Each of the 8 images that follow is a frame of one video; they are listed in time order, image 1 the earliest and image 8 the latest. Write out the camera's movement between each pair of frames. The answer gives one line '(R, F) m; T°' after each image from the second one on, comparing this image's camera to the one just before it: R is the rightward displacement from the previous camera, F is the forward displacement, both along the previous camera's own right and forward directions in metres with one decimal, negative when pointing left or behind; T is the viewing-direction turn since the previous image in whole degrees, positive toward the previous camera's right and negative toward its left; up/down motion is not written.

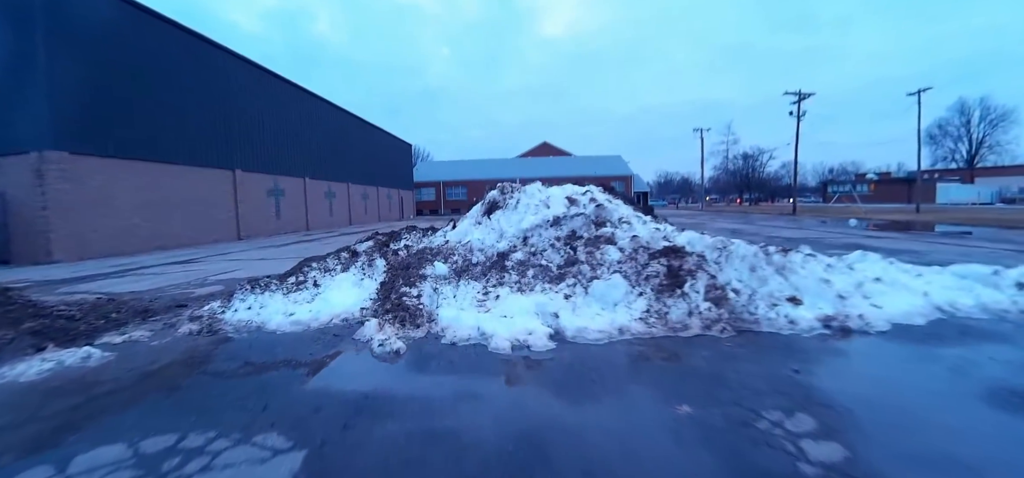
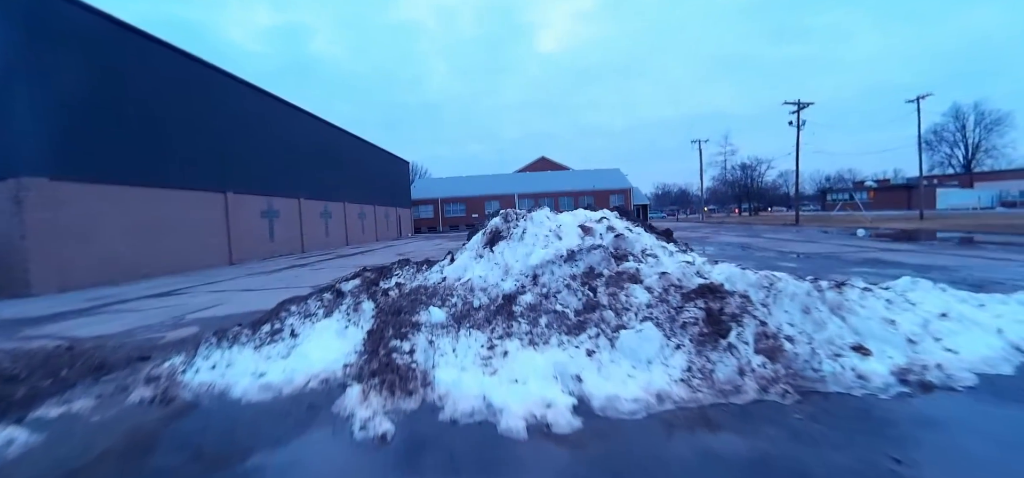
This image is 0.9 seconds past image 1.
(-0.1, +0.6) m; 0°
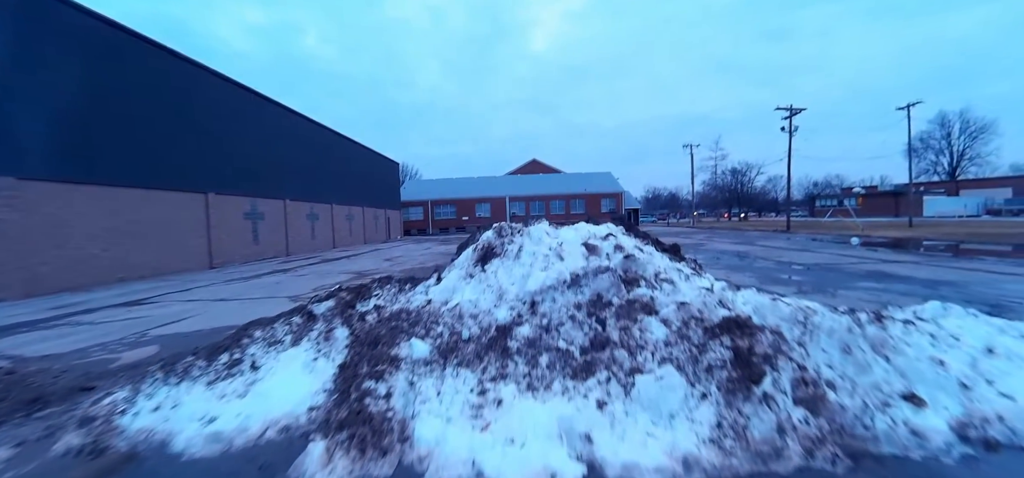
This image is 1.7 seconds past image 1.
(0.0, +0.5) m; +1°
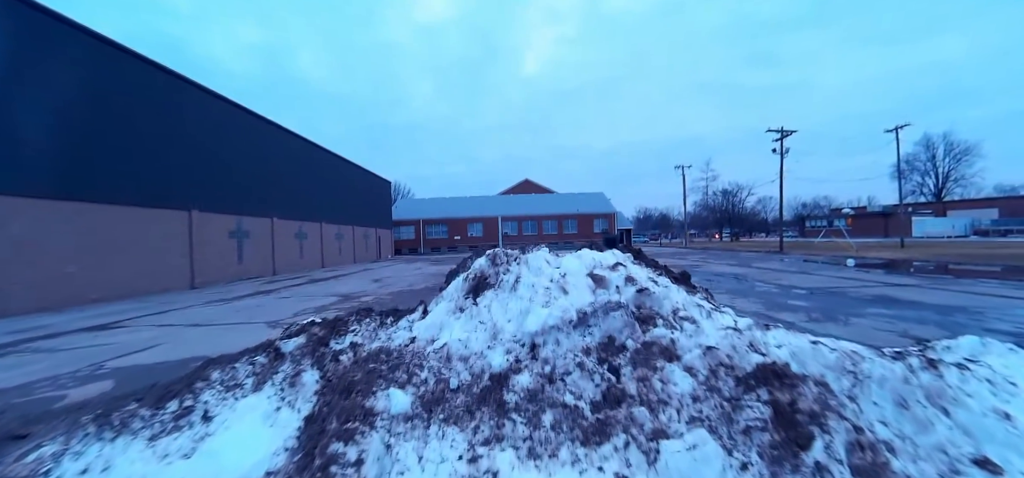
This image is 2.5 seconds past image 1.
(0.0, +0.4) m; +1°
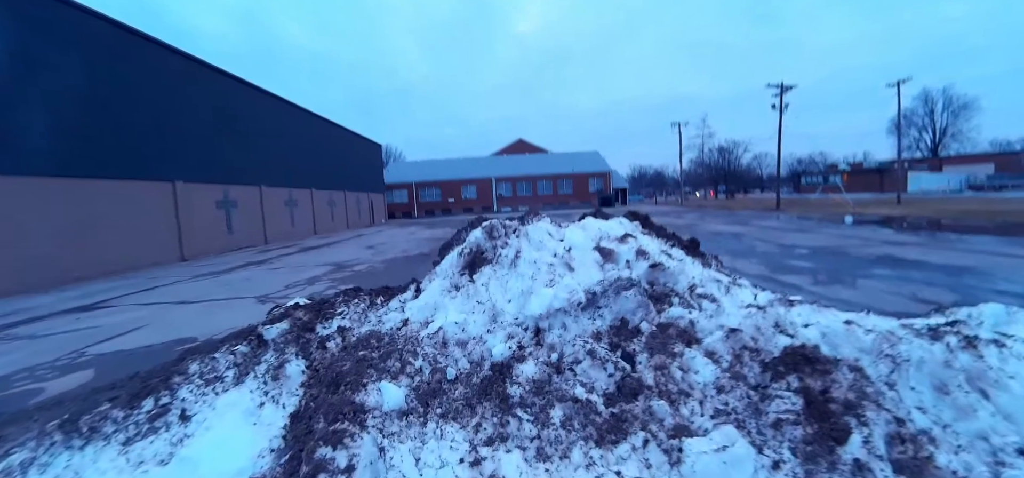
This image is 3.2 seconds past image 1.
(0.0, +0.4) m; +1°
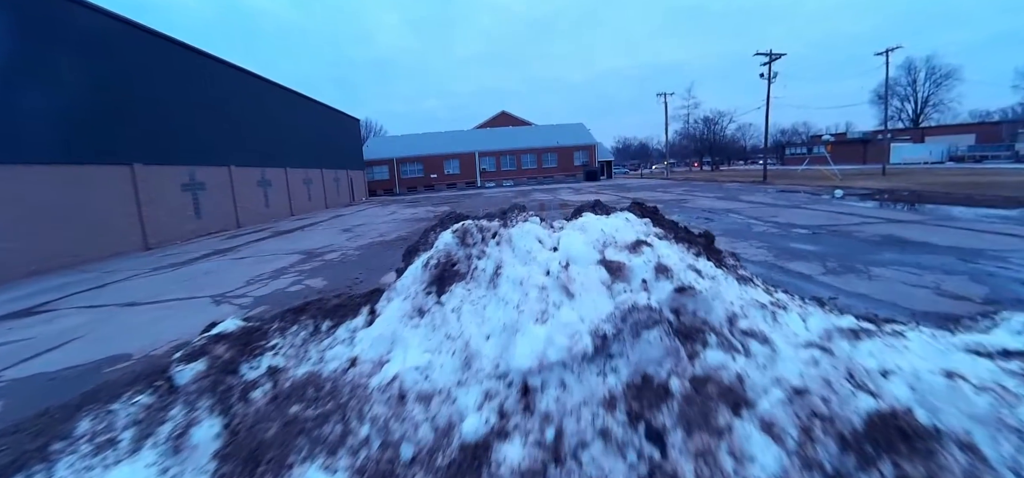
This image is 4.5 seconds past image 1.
(+0.1, +0.8) m; +2°
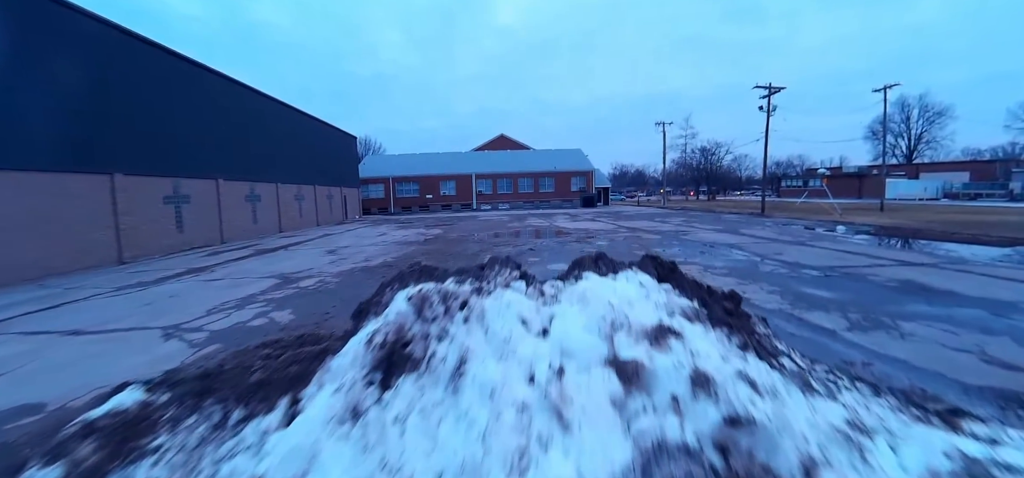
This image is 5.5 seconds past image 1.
(+0.1, +0.7) m; +1°
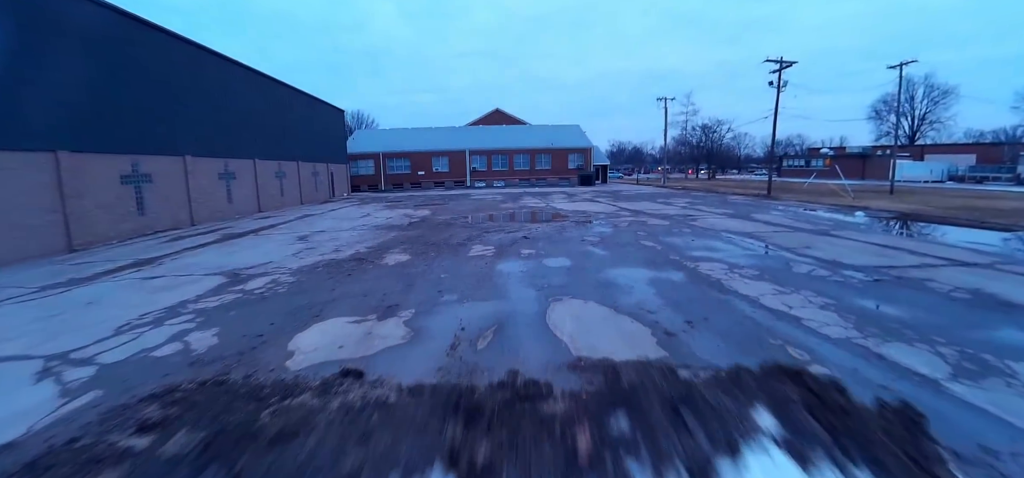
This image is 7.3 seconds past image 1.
(+0.1, +1.6) m; +1°
